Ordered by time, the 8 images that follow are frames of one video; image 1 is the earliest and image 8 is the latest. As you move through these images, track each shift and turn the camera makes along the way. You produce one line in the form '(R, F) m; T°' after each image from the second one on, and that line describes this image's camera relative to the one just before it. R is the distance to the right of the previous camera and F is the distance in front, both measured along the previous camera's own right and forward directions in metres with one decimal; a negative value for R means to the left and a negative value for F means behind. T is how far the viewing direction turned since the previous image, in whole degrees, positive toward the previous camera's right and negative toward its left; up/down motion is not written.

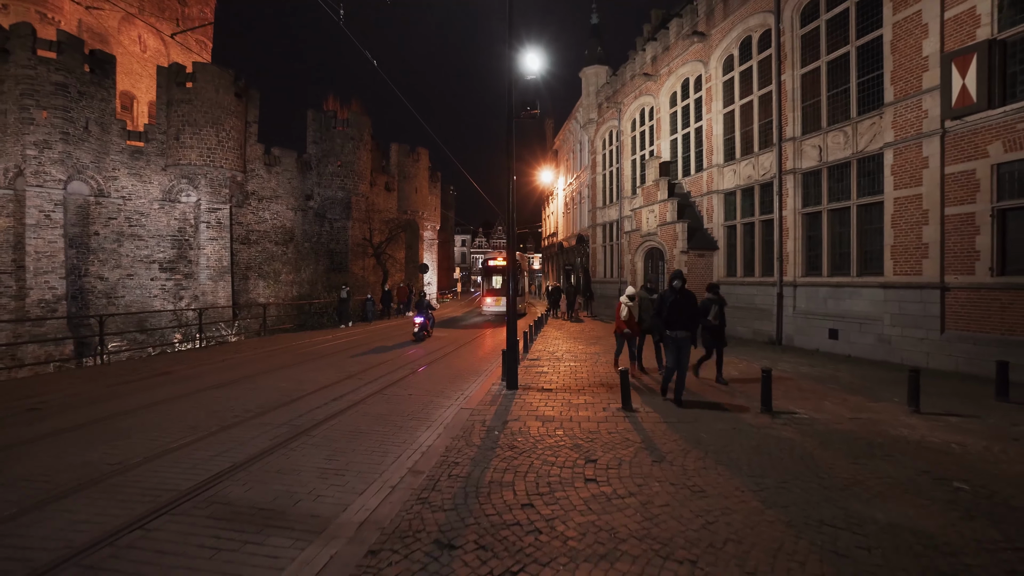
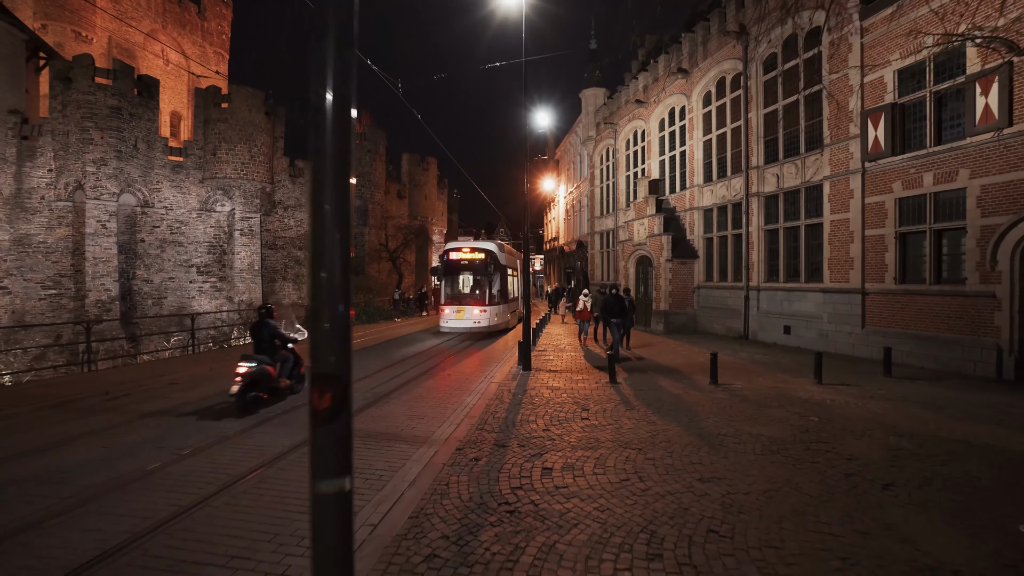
(-0.3, -2.5) m; 0°
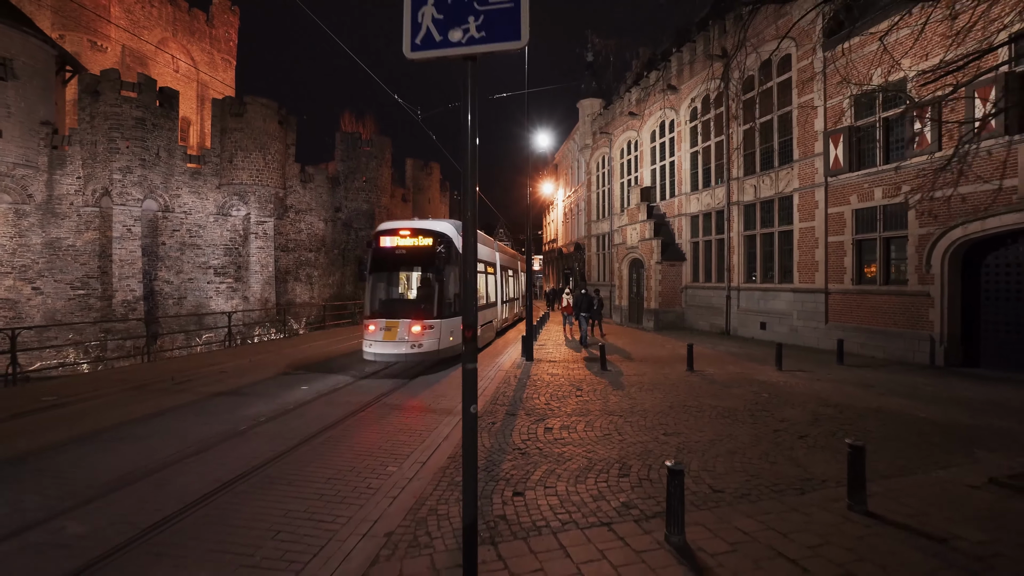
(-0.1, -1.5) m; 0°
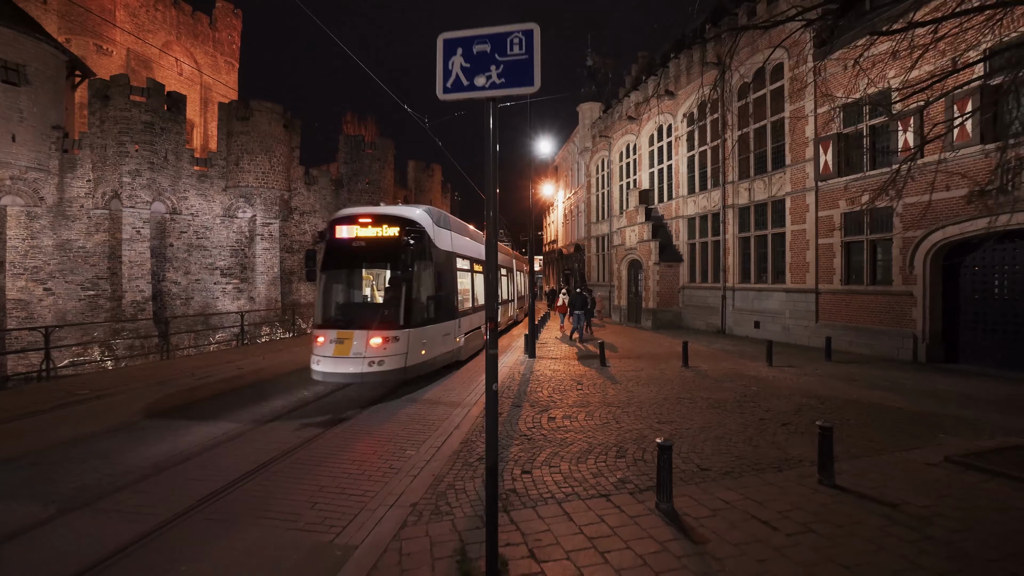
(-0.1, -0.5) m; 0°
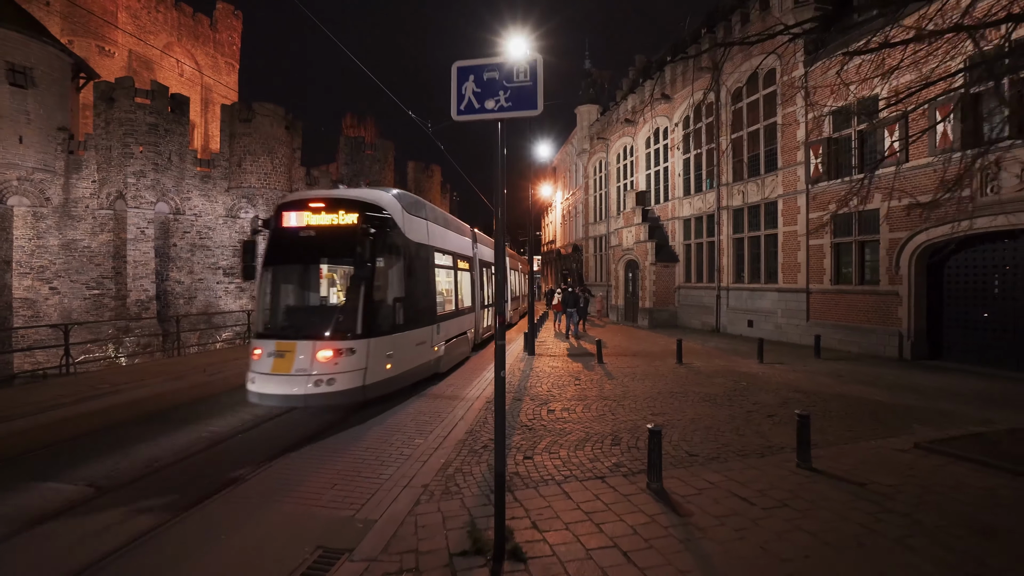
(0.0, -0.4) m; 0°
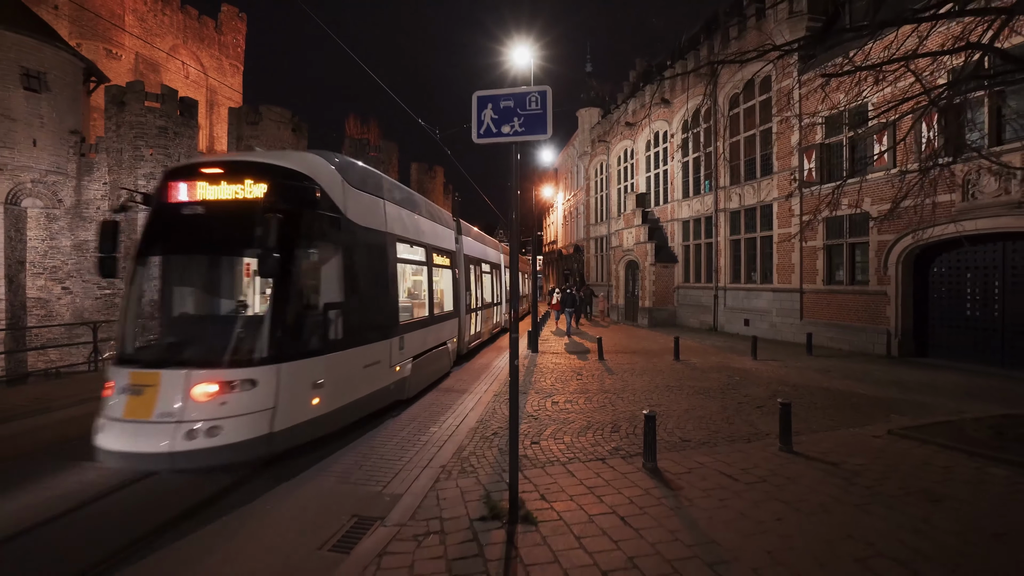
(-0.1, -0.5) m; 0°
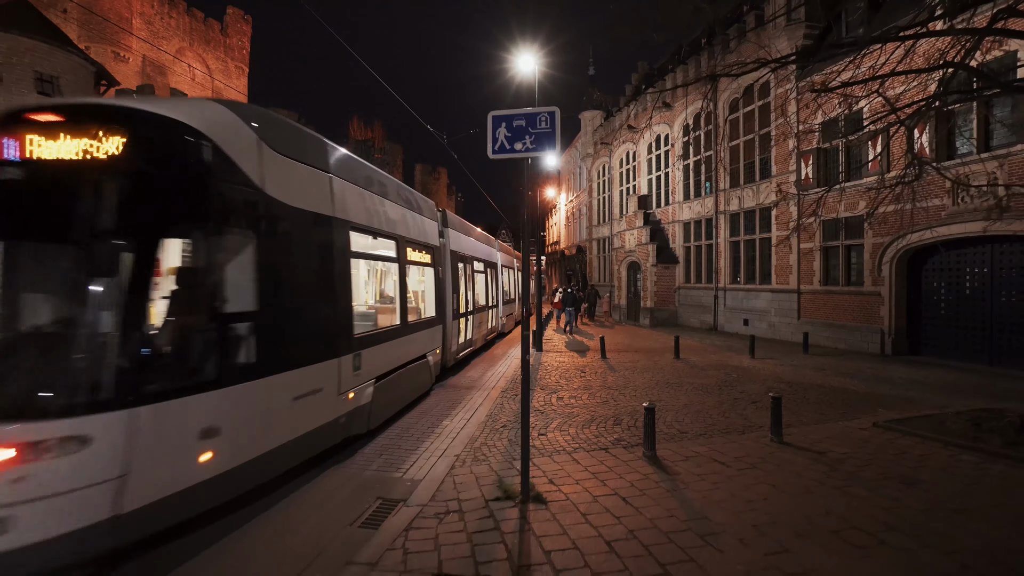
(-0.1, -0.4) m; 0°
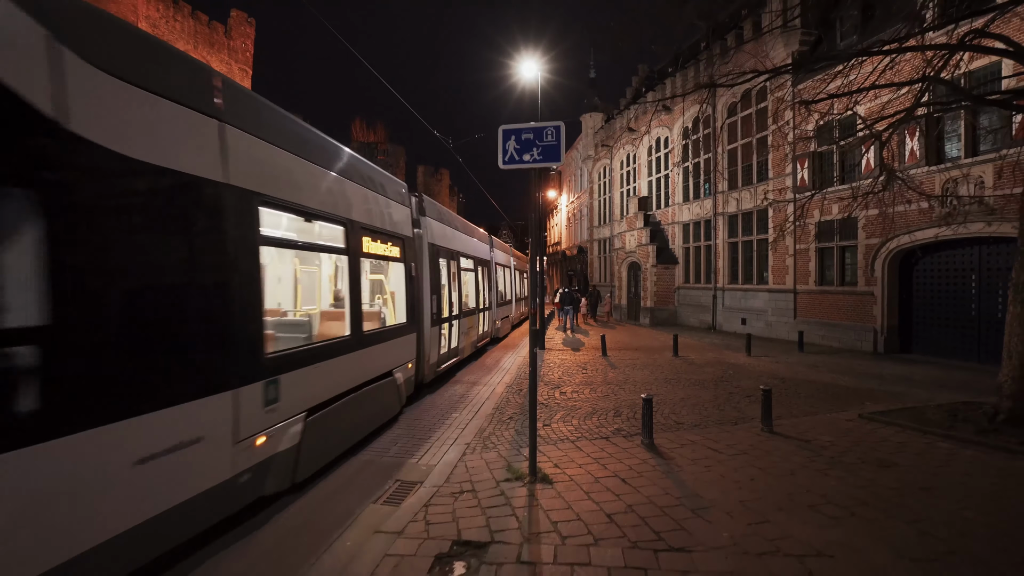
(-0.1, -0.4) m; 0°
